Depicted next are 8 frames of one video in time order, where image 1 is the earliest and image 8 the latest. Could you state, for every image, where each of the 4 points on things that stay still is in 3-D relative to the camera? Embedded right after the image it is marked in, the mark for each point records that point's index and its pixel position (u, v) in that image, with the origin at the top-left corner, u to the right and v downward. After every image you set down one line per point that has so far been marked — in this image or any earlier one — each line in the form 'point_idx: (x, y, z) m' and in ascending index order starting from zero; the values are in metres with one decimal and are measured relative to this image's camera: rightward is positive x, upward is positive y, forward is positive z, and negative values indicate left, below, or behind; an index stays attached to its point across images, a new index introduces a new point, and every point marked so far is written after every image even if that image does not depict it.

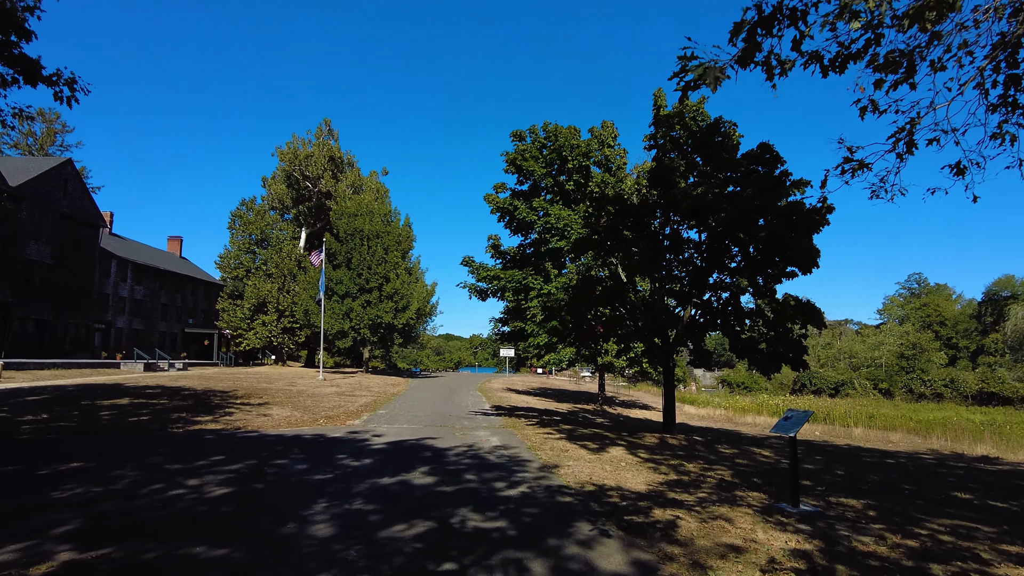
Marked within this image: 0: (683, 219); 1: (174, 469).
0: (+3.0, +1.2, +11.5) m
1: (-3.8, -2.0, +7.3) m
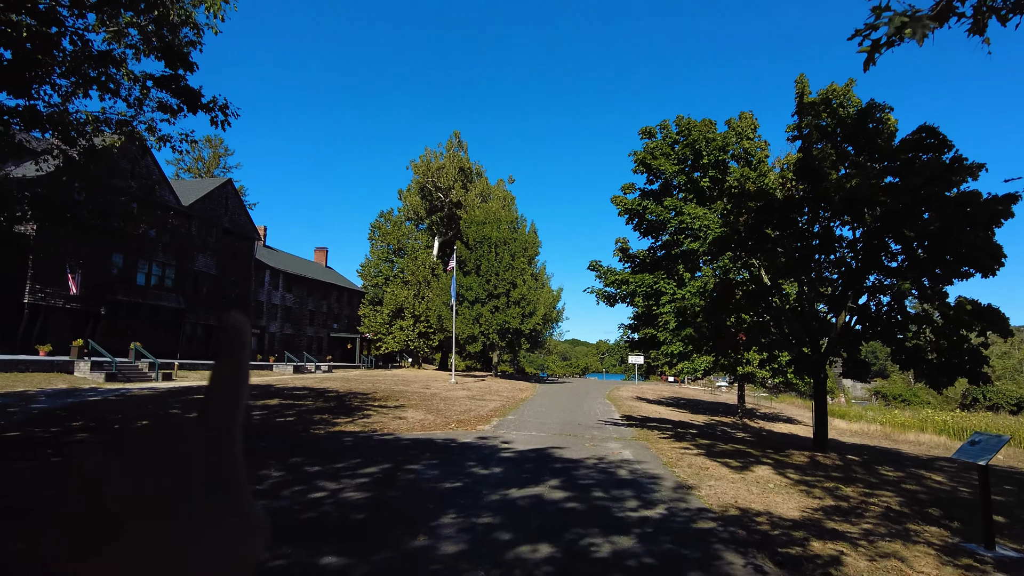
0: (+5.1, +1.2, +10.4) m
1: (-2.3, -2.1, +7.6) m
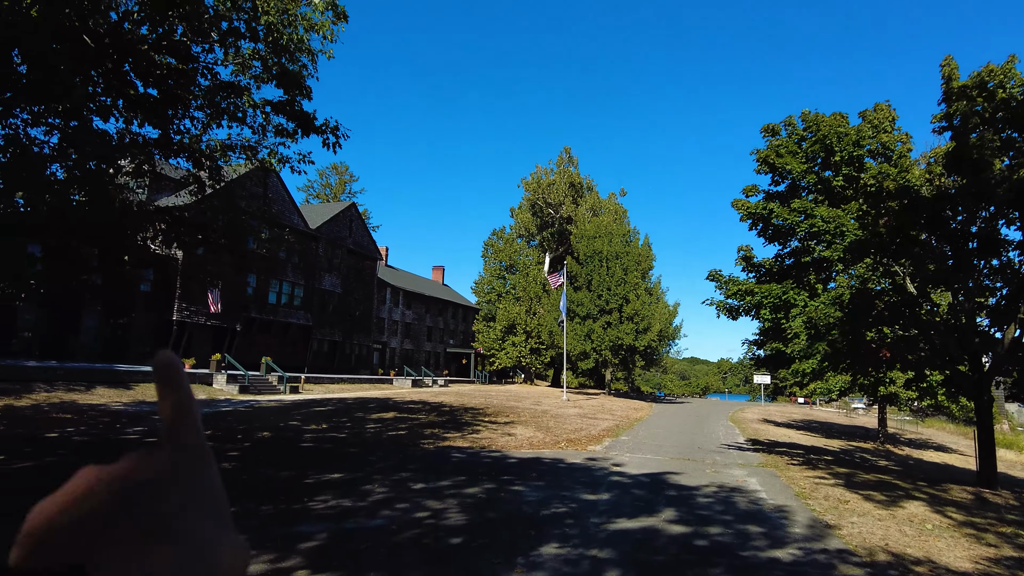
0: (+6.7, +1.0, +9.0) m
1: (-1.1, -2.3, +7.4) m
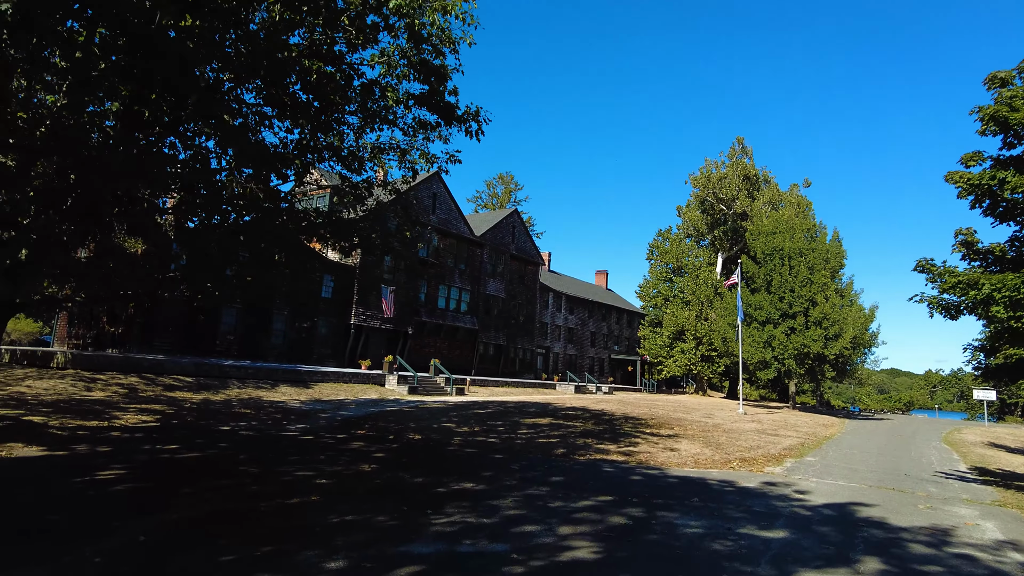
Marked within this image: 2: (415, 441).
0: (+8.3, +1.2, +6.2) m
1: (+0.4, -2.2, +6.6) m
2: (-1.6, -2.6, +11.1) m
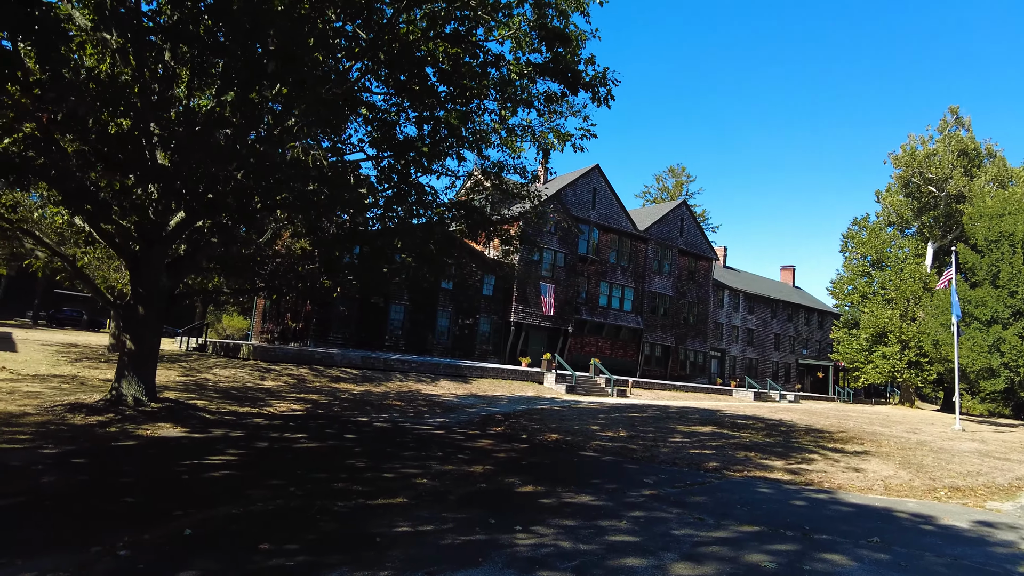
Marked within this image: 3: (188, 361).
0: (+8.9, +1.5, +2.9) m
1: (+1.4, -2.0, +5.3) m
2: (+0.6, -2.4, +10.3) m
3: (-8.8, -2.0, +17.5) m
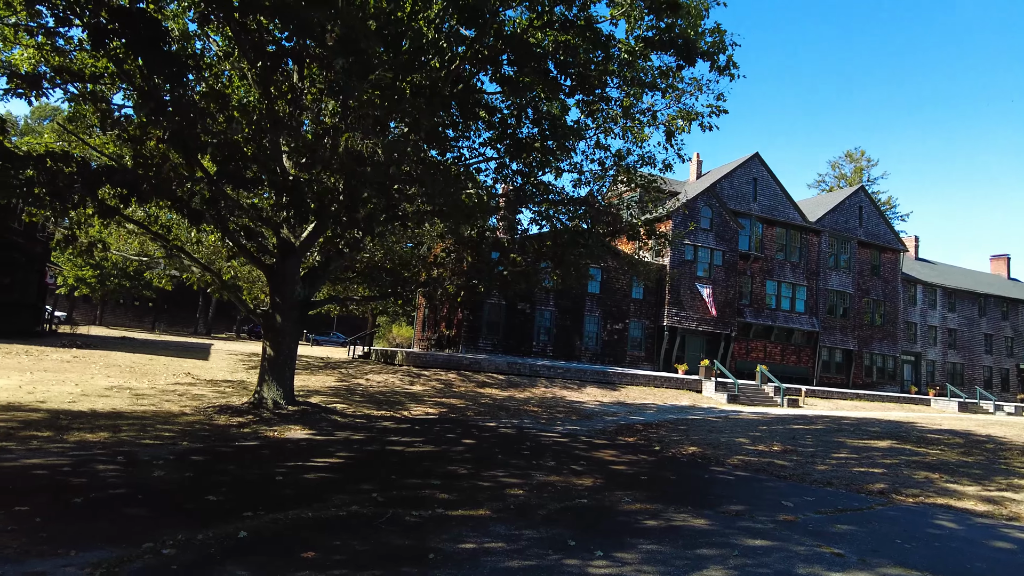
0: (+8.4, +1.9, +0.1) m
1: (+1.9, -1.9, +4.3) m
2: (+2.4, -2.4, +9.3) m
3: (-4.8, -2.3, +18.7) m
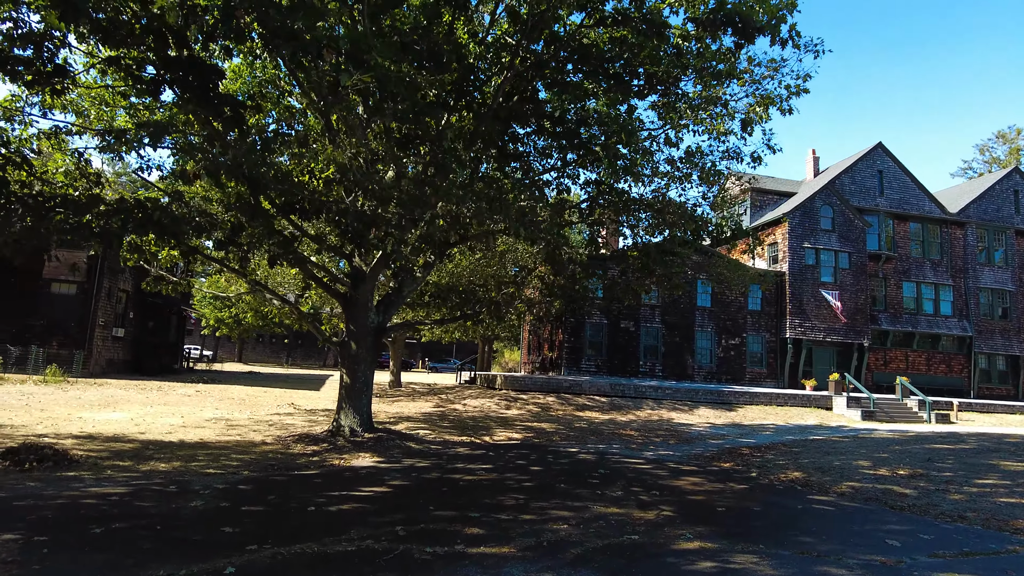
0: (+7.3, +2.4, -1.8) m
1: (+1.9, -1.8, +3.4) m
2: (+3.4, -2.4, +8.2) m
3: (-1.9, -3.0, +18.8) m
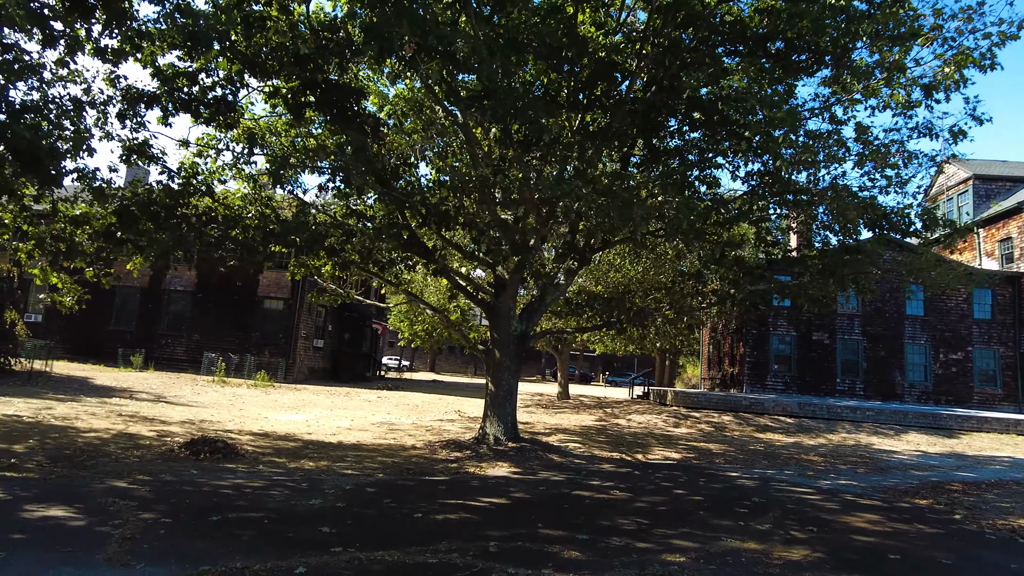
0: (+5.6, +2.7, -4.1) m
1: (+2.0, -1.7, +2.3) m
2: (+4.8, -2.4, +6.5) m
3: (+2.8, -3.3, +18.1) m
